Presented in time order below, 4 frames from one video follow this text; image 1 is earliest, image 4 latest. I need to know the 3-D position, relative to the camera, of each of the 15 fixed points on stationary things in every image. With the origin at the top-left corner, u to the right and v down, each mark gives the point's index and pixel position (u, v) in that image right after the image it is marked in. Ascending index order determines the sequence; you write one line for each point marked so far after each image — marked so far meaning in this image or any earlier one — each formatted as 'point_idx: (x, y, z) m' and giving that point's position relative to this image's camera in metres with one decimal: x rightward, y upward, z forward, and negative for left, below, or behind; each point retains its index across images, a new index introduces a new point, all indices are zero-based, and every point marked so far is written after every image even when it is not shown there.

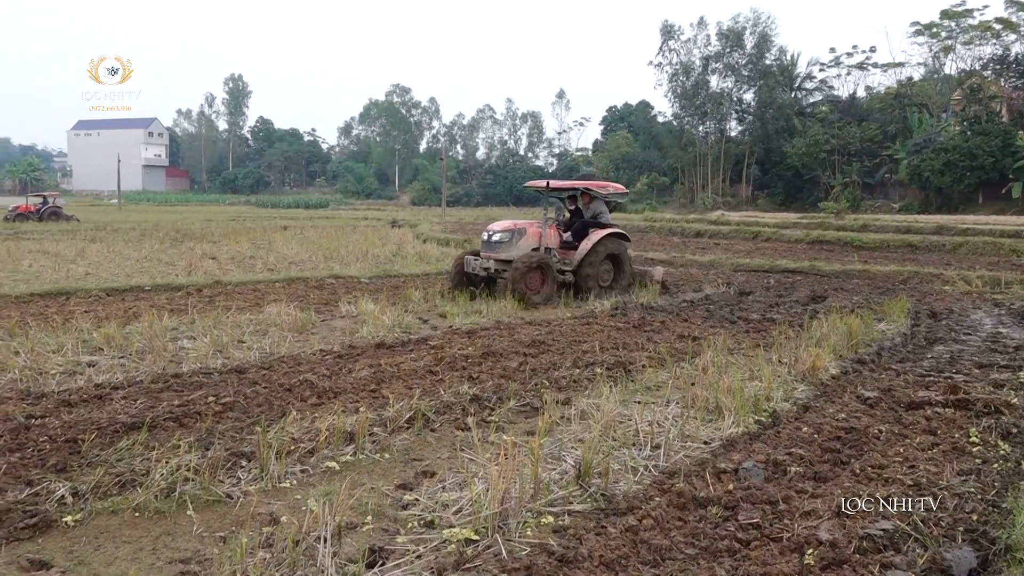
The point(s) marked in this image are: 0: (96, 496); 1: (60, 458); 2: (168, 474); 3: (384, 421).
0: (-3.0, -1.4, +4.4) m
1: (-3.4, -1.2, +4.7) m
2: (-2.6, -1.4, +4.6) m
3: (-1.0, -1.1, +5.3) m
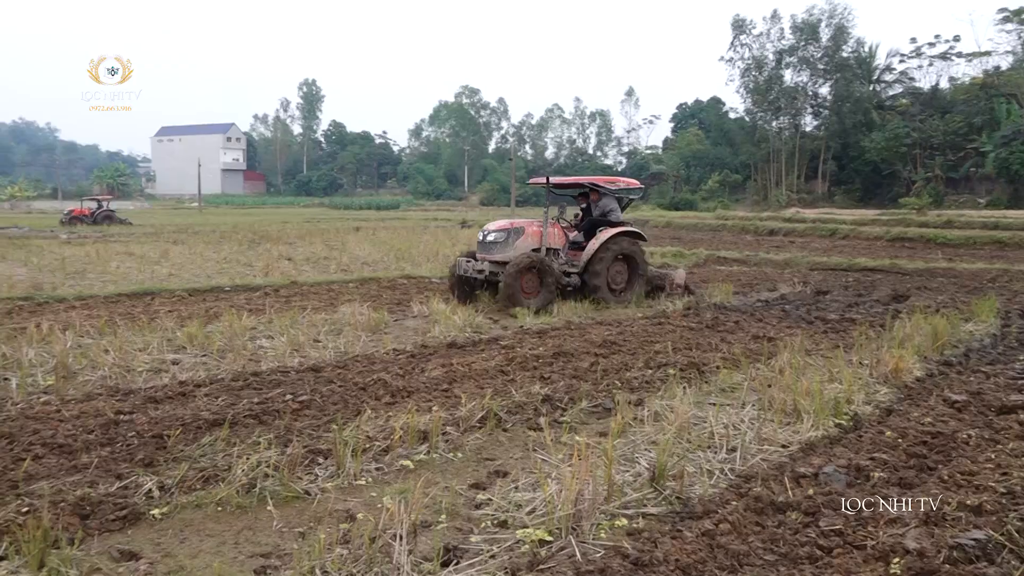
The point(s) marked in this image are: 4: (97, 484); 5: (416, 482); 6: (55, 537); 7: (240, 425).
0: (-2.4, -1.4, +4.5) m
1: (-2.8, -1.2, +4.8) m
2: (-2.0, -1.4, +4.7) m
3: (-0.4, -1.1, +5.3) m
4: (-3.0, -1.4, +4.5) m
5: (-0.8, -1.4, +4.7) m
6: (-3.2, -1.5, +4.0) m
7: (-2.2, -1.1, +5.2) m
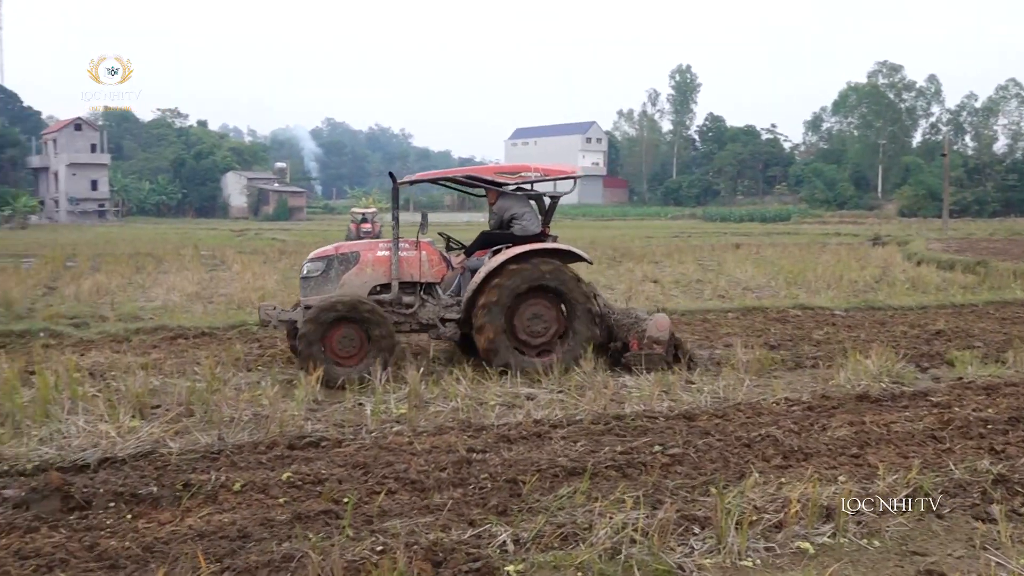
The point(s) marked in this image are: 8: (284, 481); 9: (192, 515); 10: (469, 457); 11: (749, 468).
0: (+0.2, -1.6, +3.8) m
1: (-0.1, -1.4, +4.2) m
2: (+0.7, -1.5, +3.9) m
3: (+2.3, -1.4, +4.2) m
4: (-0.4, -1.5, +3.9) m
5: (+1.9, -1.7, +3.6) m
6: (-0.6, -1.7, +3.4) m
7: (+0.6, -1.3, +4.4) m
8: (-1.5, -1.3, +4.2) m
9: (-2.0, -1.4, +4.0) m
10: (-0.4, -1.2, +4.6) m
11: (+1.6, -1.3, +4.4) m
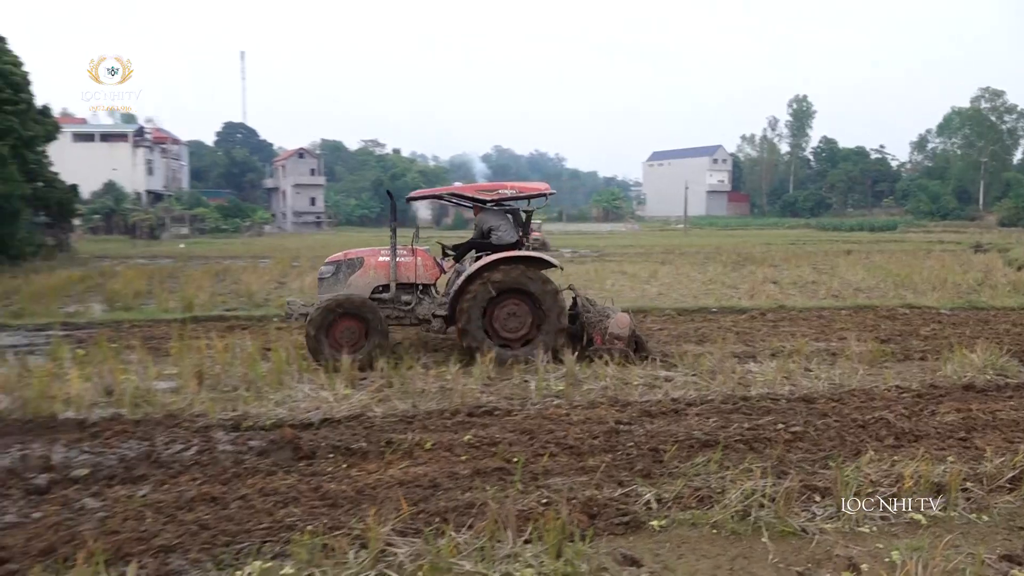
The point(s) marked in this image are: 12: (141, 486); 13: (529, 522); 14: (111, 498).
0: (+1.3, -1.6, +4.5) m
1: (+1.0, -1.4, +4.9) m
2: (+1.7, -1.5, +4.6) m
3: (+3.4, -1.4, +4.7) m
4: (+0.7, -1.5, +4.7) m
5: (+2.9, -1.6, +4.2) m
6: (+0.4, -1.6, +4.2) m
7: (+1.7, -1.3, +5.1) m
8: (-0.4, -1.3, +5.1) m
9: (-0.9, -1.4, +4.9) m
10: (+0.8, -1.2, +5.4) m
11: (+2.7, -1.3, +5.0) m
12: (-2.7, -1.5, +4.6) m
13: (+0.1, -1.6, +4.3) m
14: (-2.9, -1.5, +4.5) m
